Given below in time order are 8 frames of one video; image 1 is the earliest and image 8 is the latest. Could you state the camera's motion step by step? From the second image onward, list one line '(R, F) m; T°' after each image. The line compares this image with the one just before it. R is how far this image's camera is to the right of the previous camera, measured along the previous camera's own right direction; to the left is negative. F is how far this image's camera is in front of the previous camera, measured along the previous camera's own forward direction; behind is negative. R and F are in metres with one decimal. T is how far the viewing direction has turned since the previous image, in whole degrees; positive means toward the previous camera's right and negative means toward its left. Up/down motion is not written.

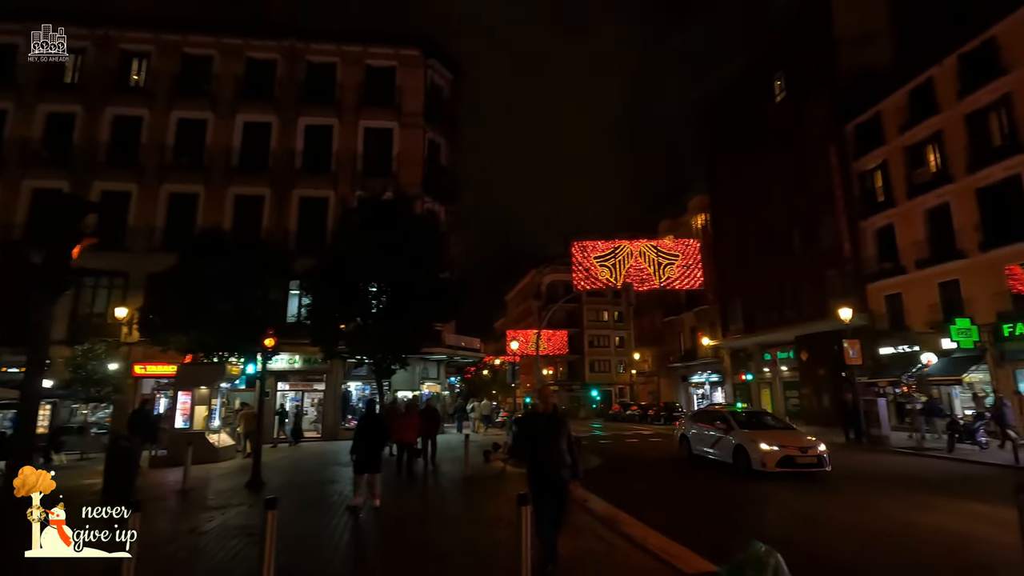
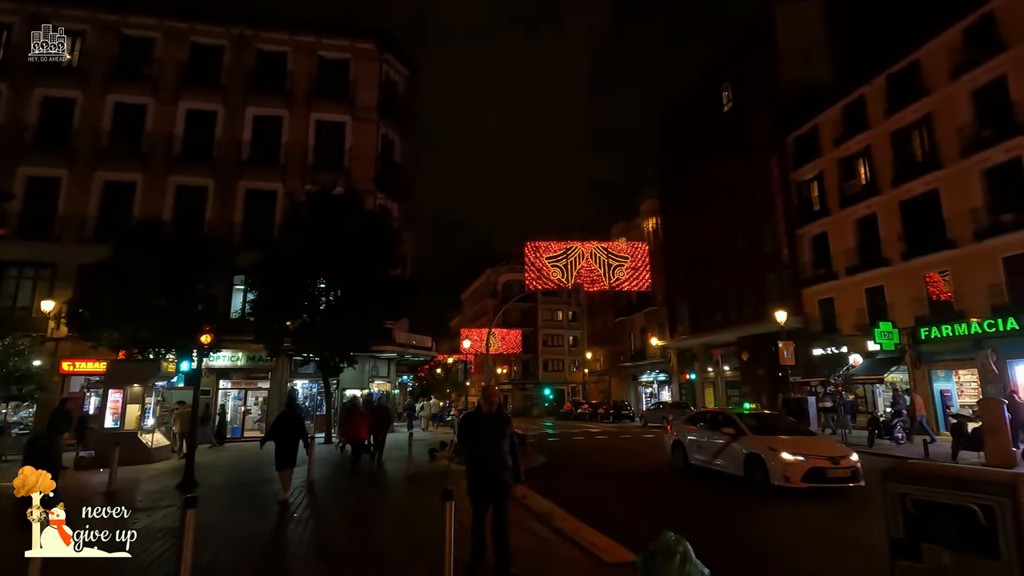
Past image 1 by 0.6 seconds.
(-2.0, -0.2) m; +8°
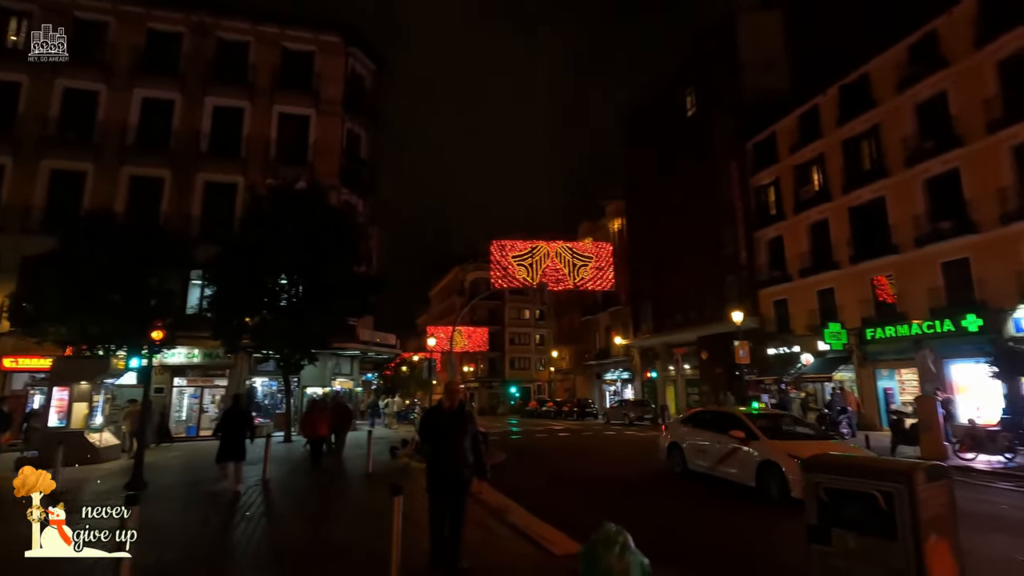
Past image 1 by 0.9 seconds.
(+0.2, -0.1) m; +3°
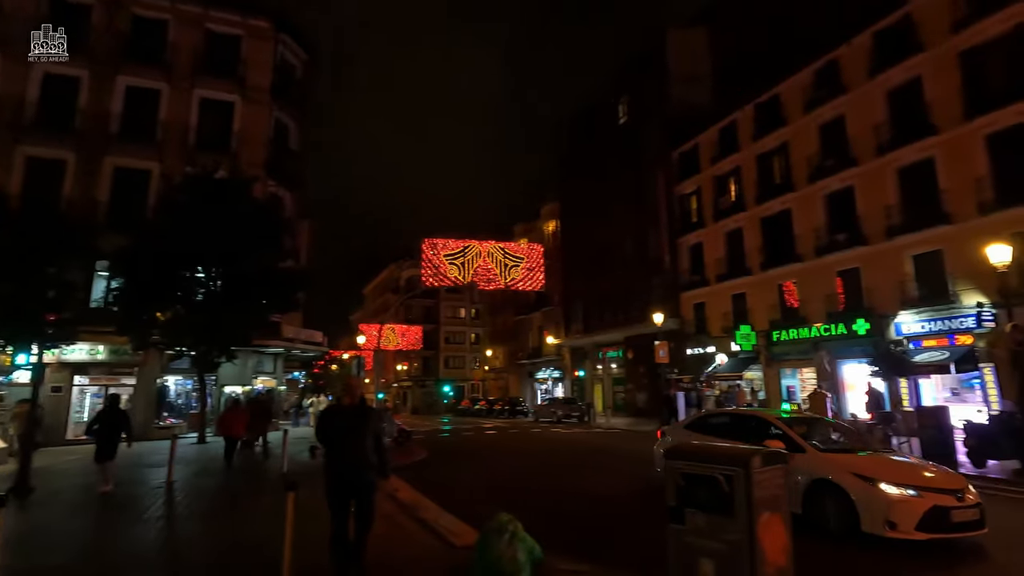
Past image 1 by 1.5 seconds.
(+0.4, -0.3) m; +7°
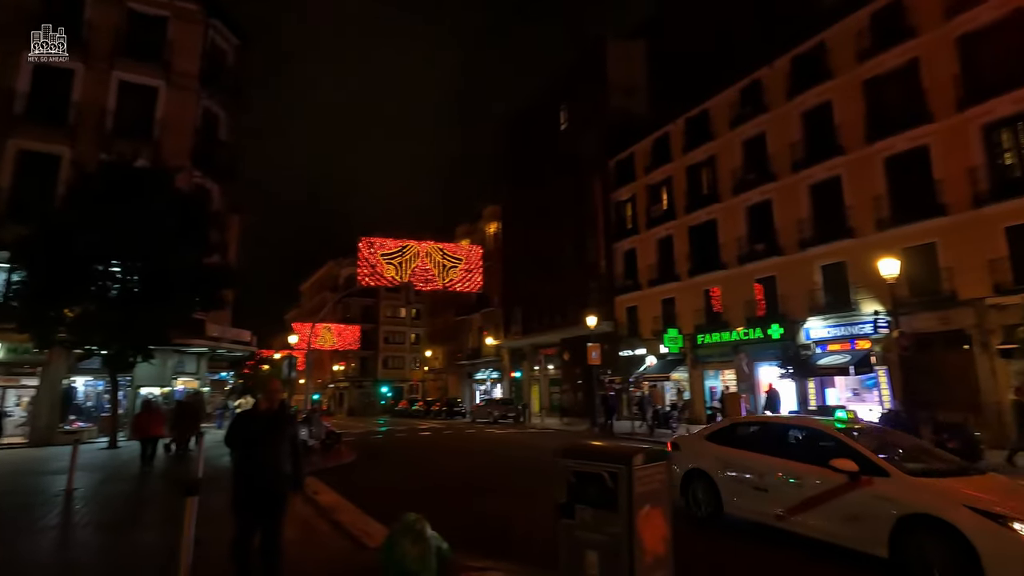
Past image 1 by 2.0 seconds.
(+0.4, -0.2) m; +6°
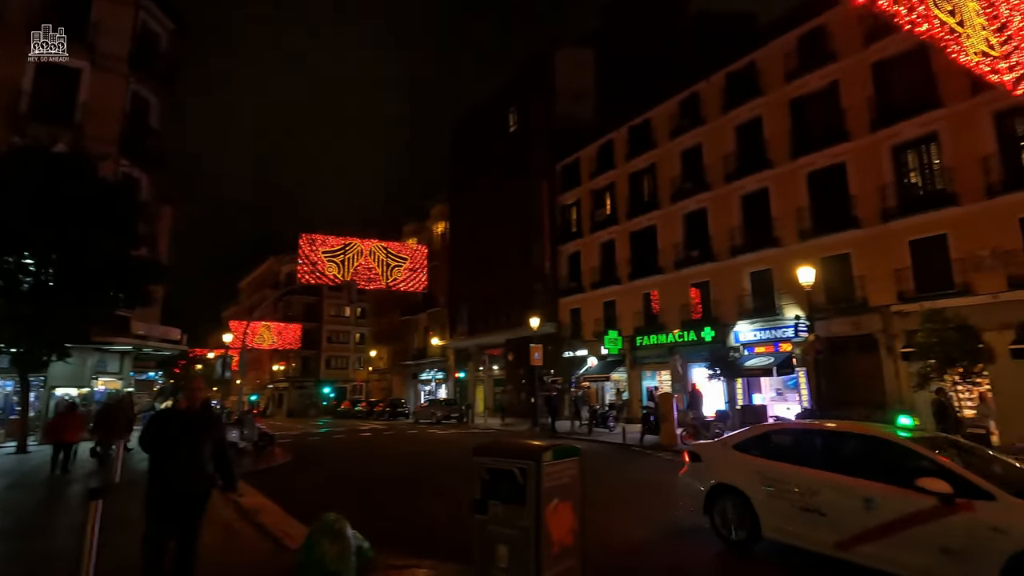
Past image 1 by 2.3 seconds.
(+0.3, -0.2) m; +5°
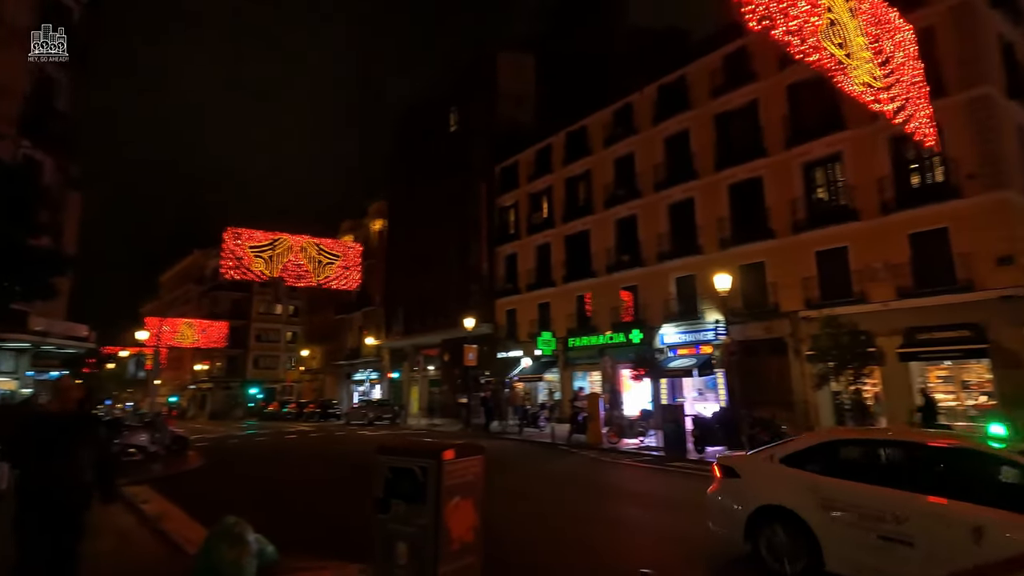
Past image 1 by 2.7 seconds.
(+0.3, -0.1) m; +6°
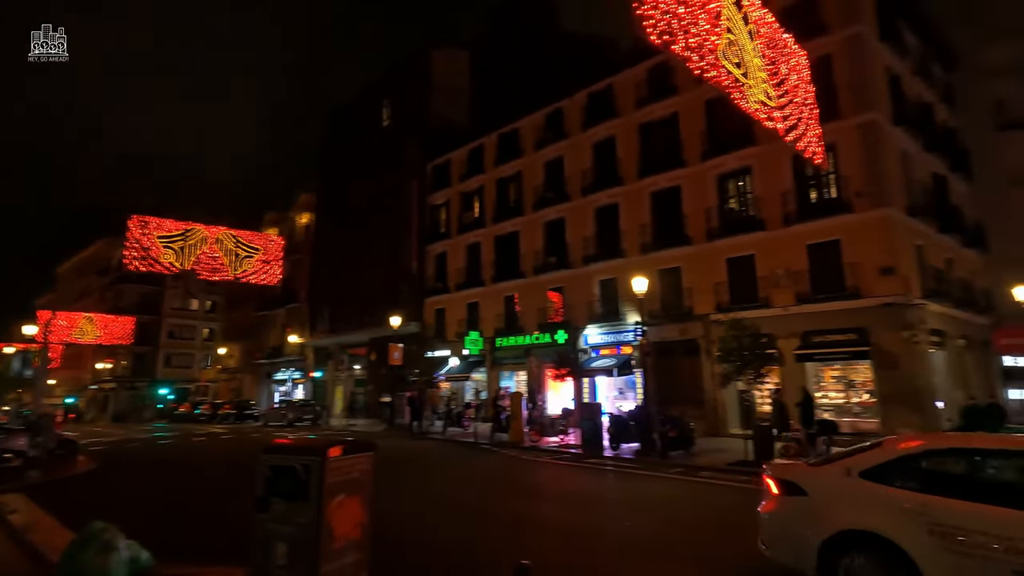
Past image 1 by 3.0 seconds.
(+0.4, -0.1) m; +7°
